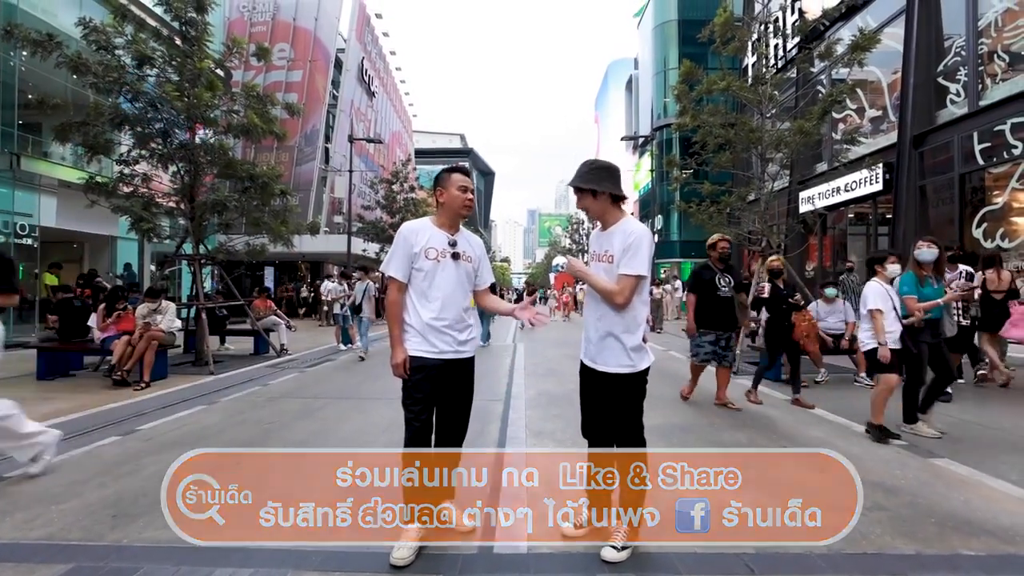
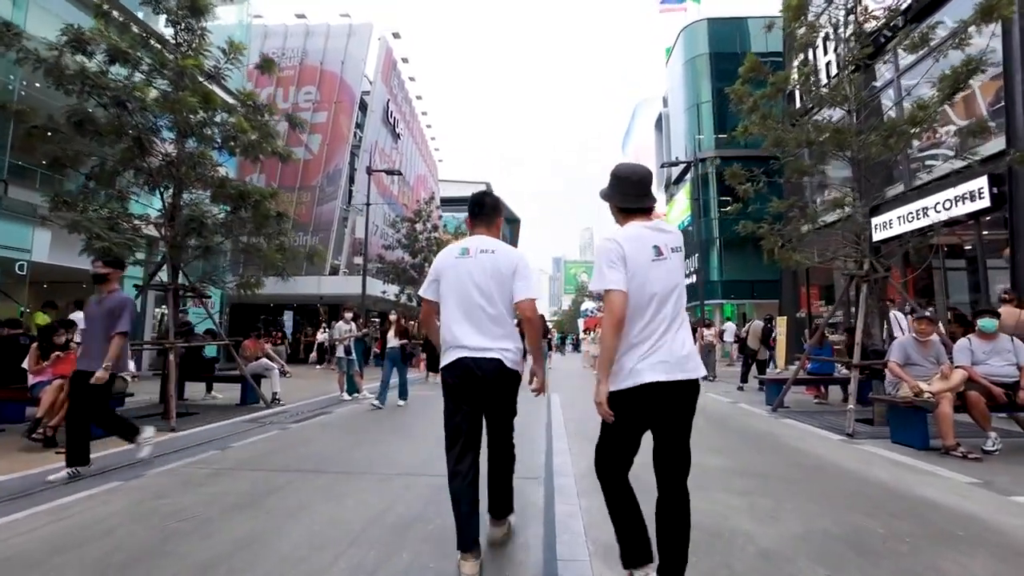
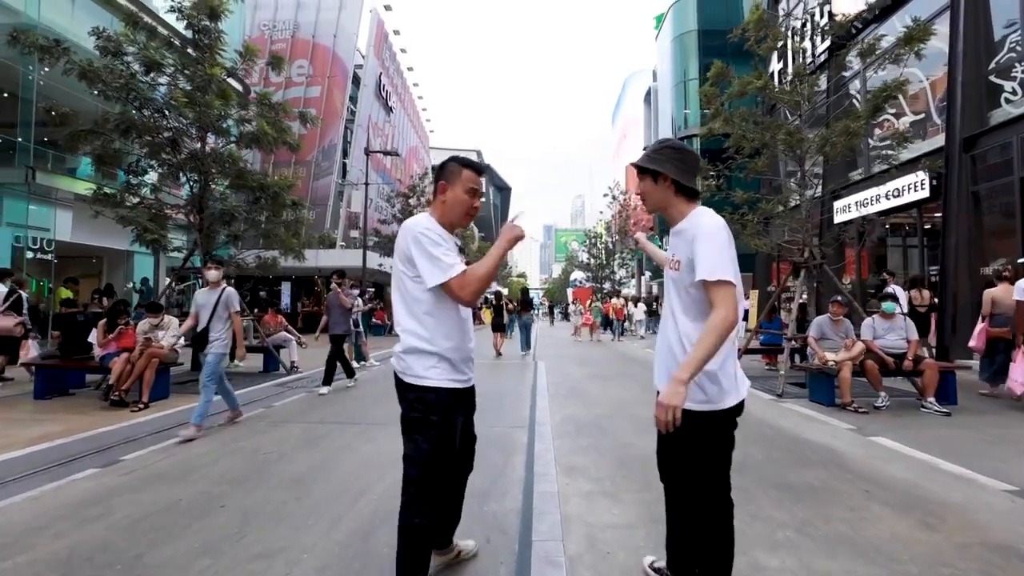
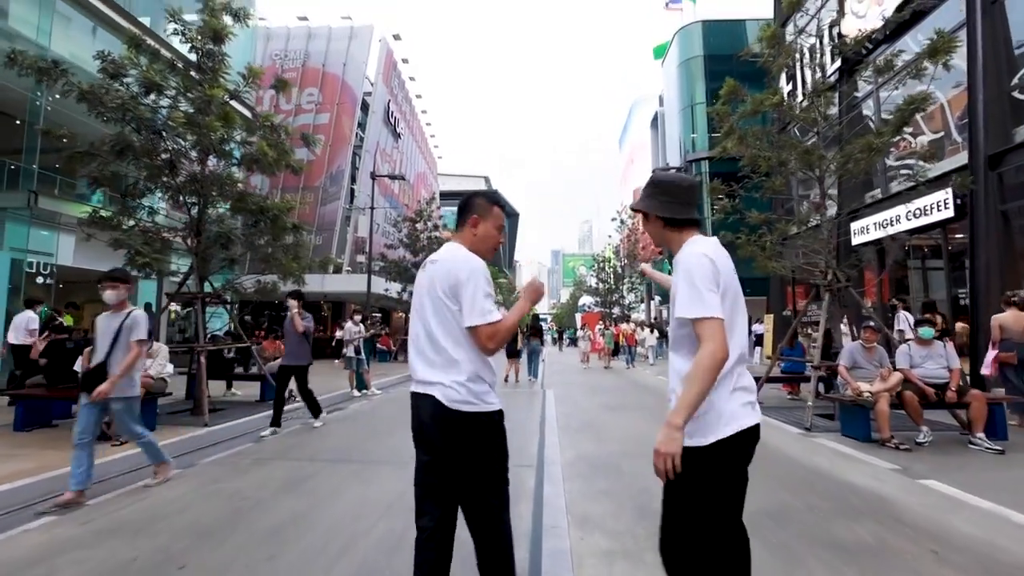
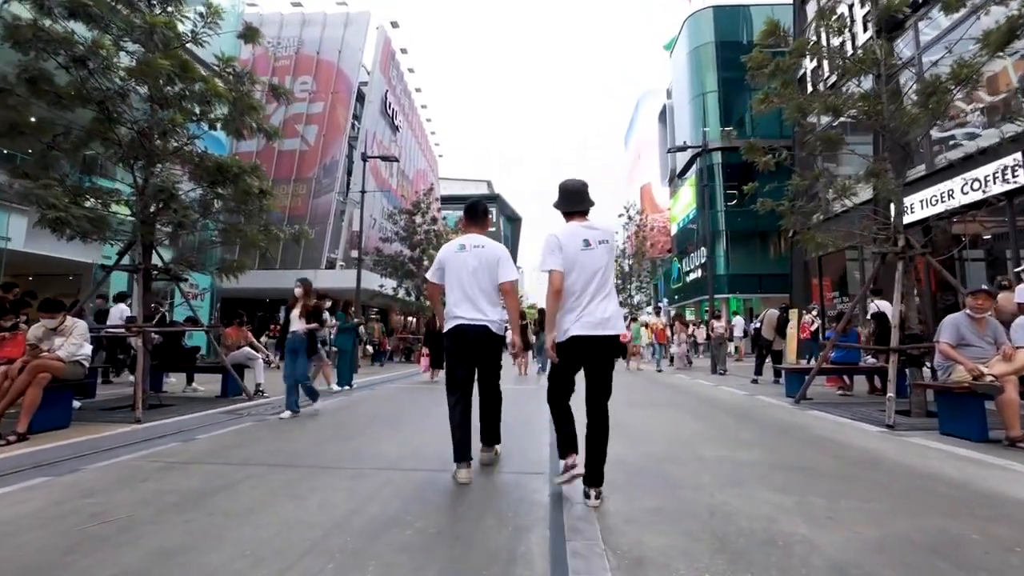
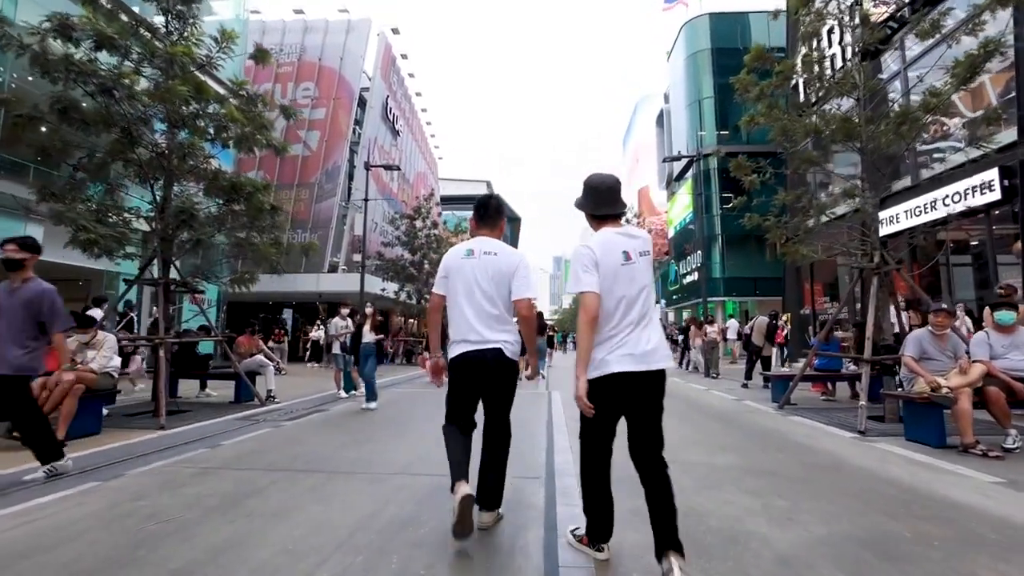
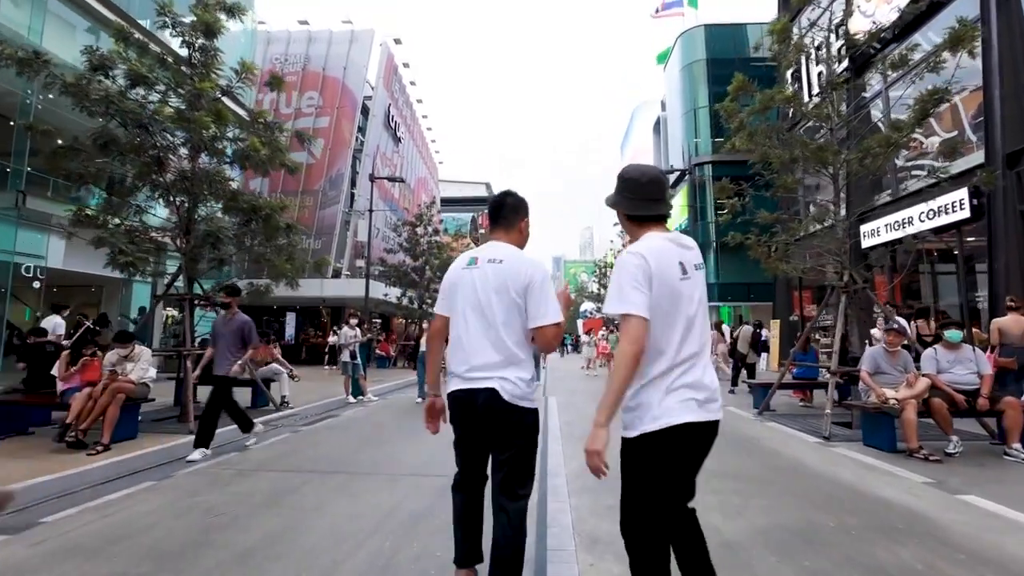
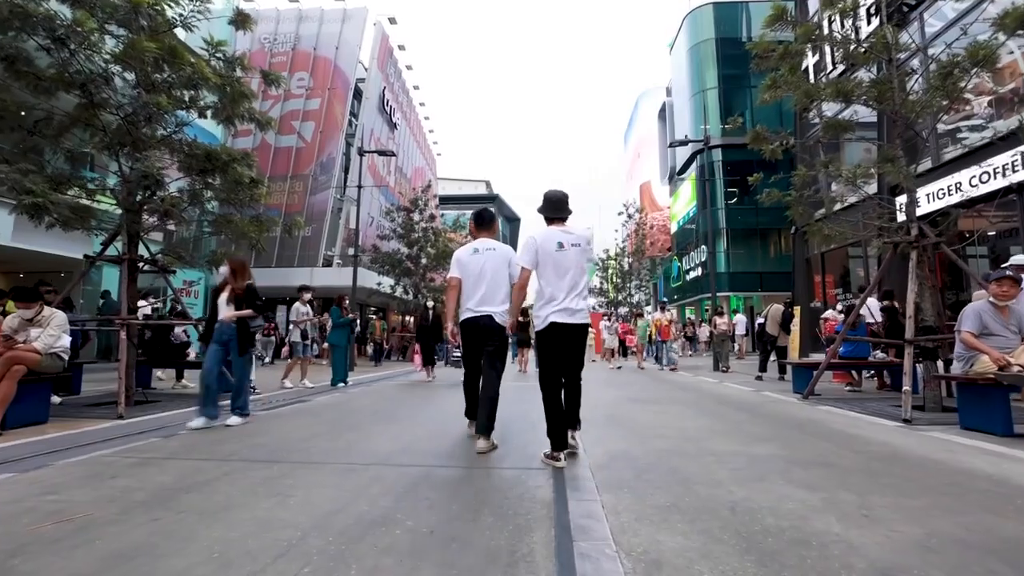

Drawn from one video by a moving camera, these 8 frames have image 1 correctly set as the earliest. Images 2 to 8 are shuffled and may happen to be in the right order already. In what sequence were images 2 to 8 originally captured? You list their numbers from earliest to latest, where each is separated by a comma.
3, 4, 7, 2, 6, 5, 8
